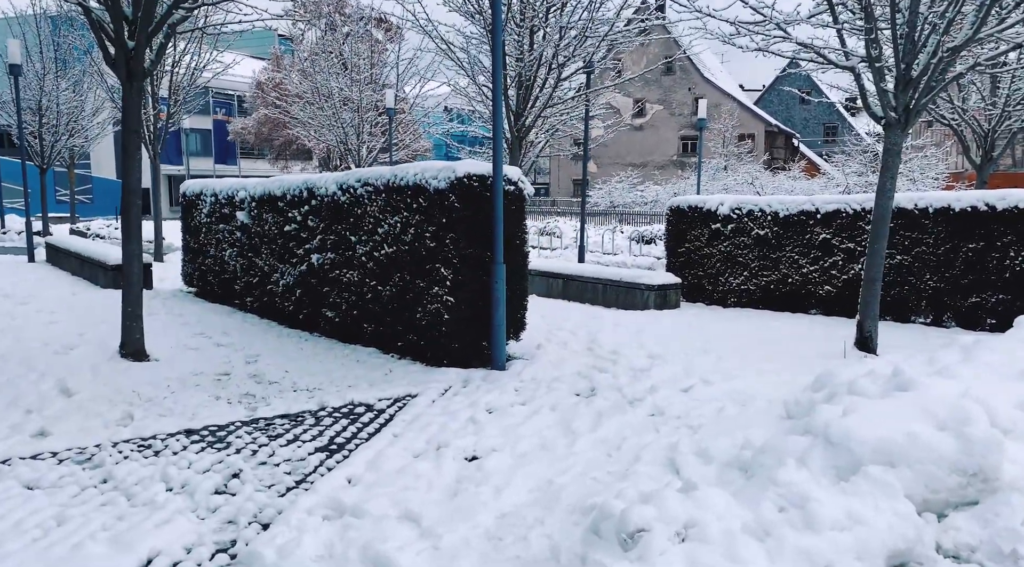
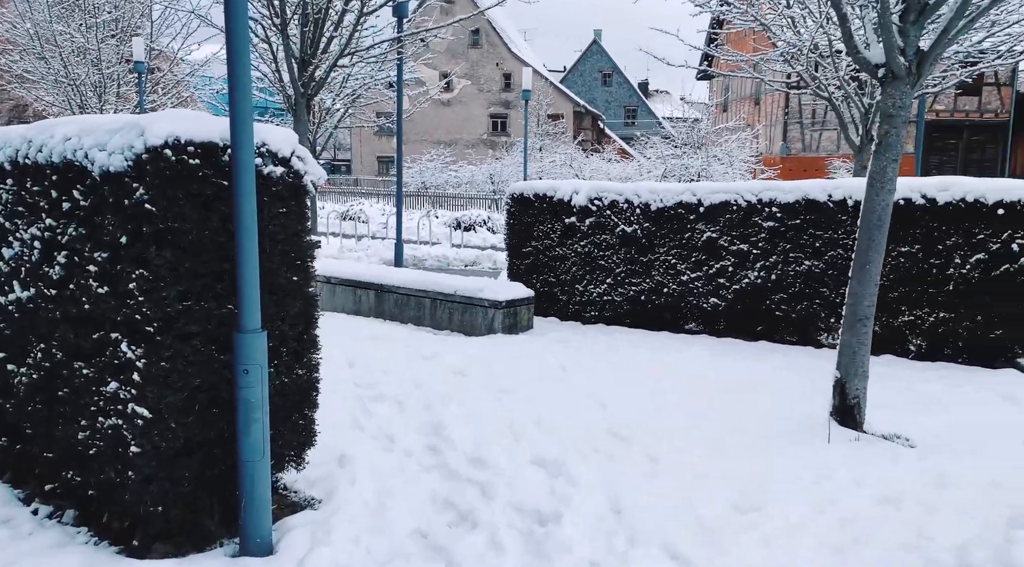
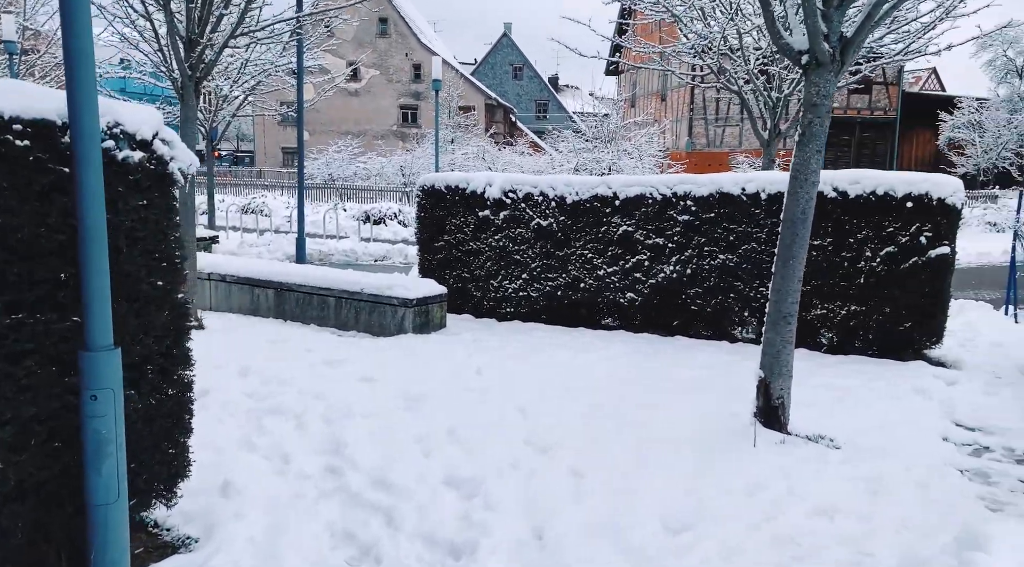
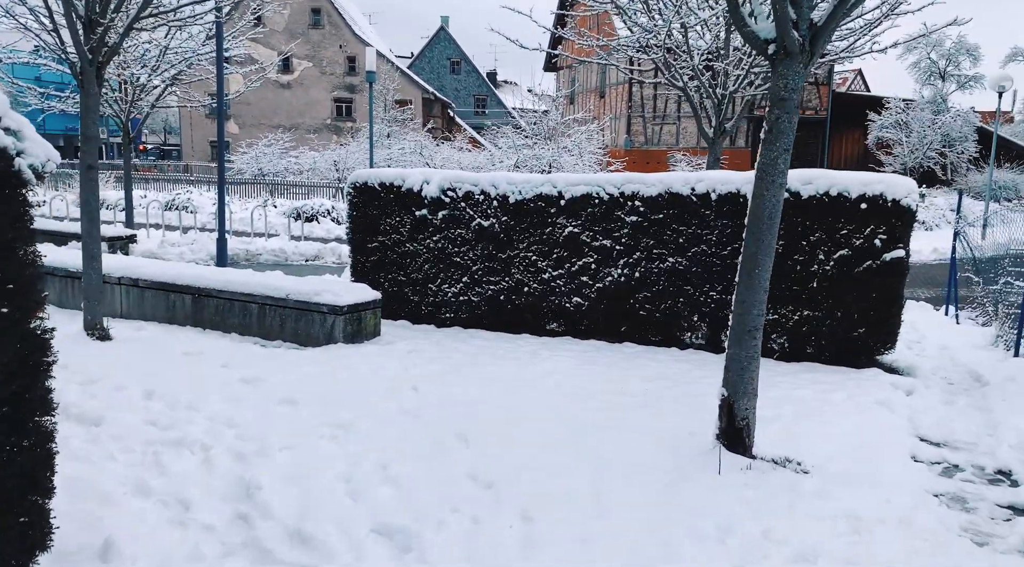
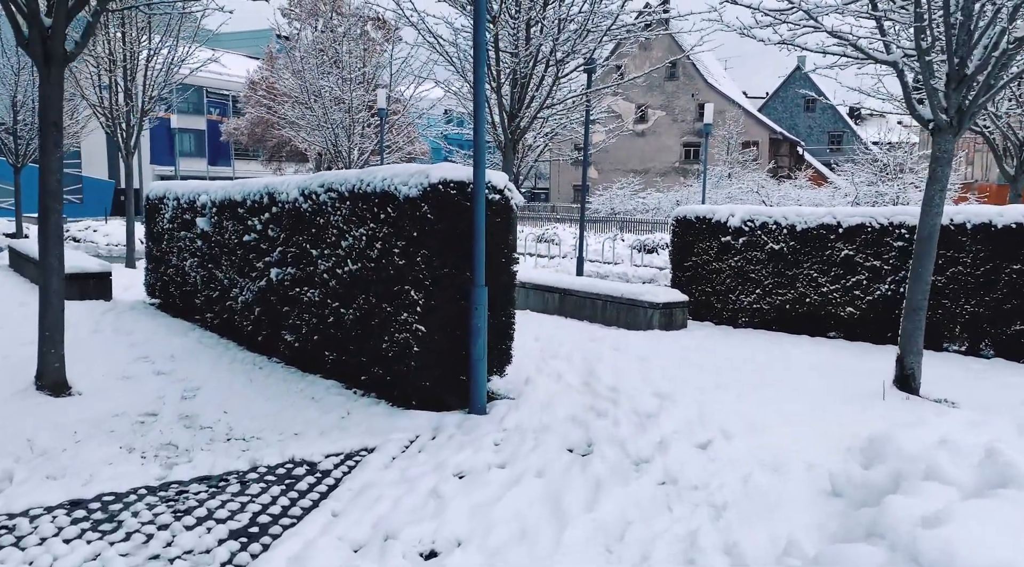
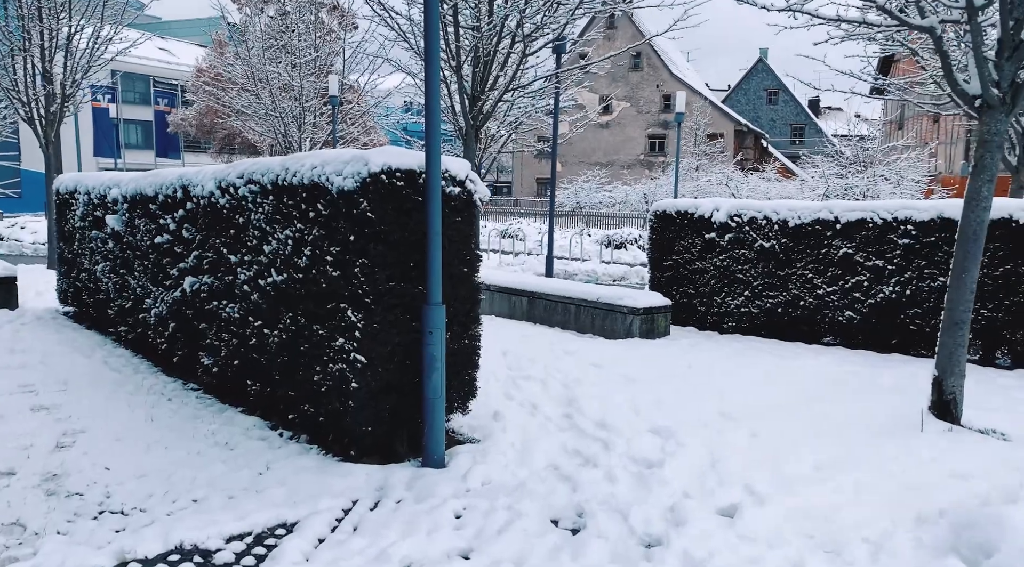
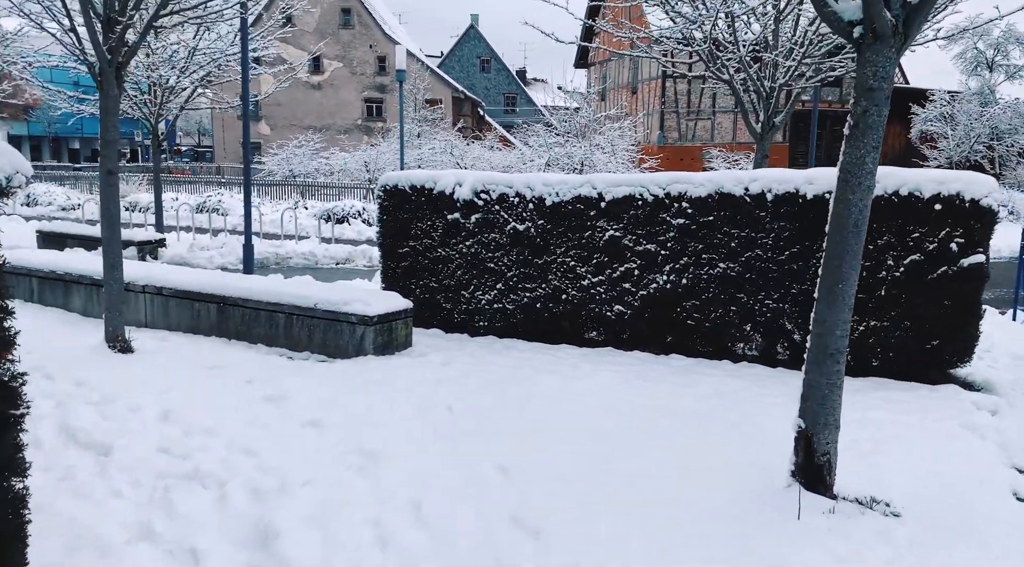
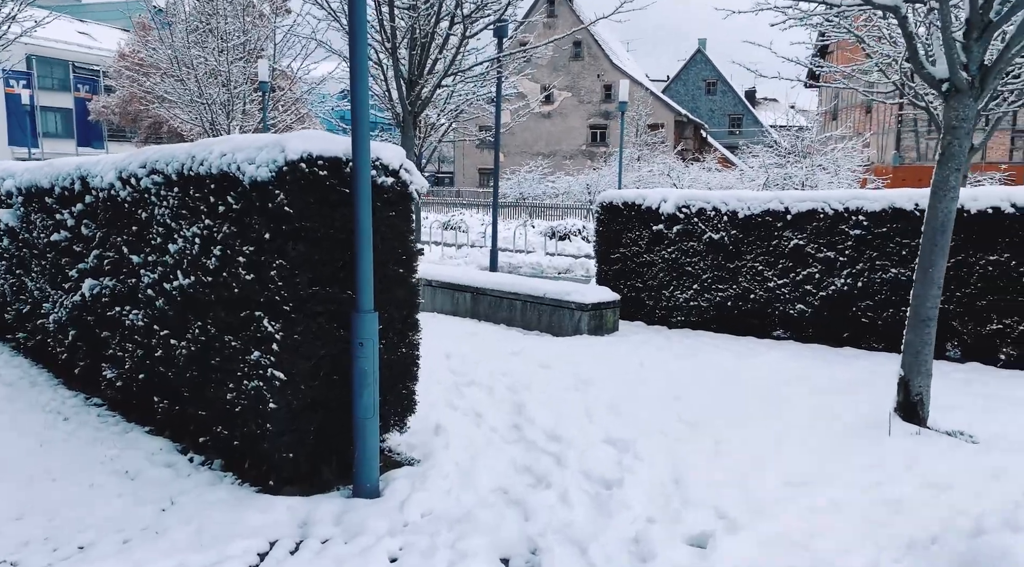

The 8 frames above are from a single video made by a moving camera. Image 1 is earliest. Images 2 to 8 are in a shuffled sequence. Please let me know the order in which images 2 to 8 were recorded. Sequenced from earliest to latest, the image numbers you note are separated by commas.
5, 6, 8, 2, 3, 4, 7
